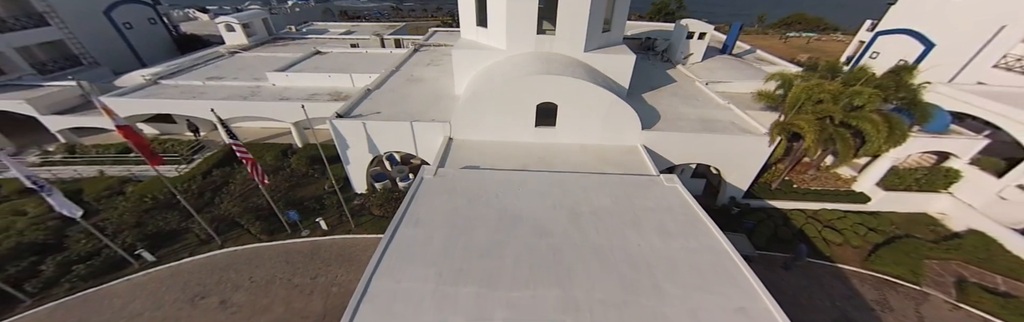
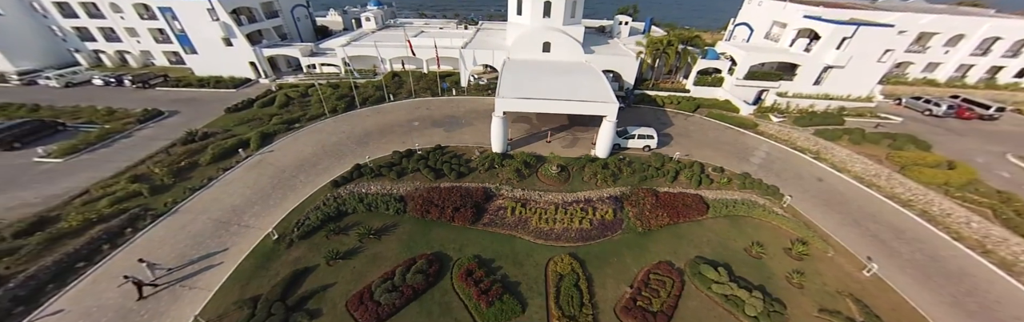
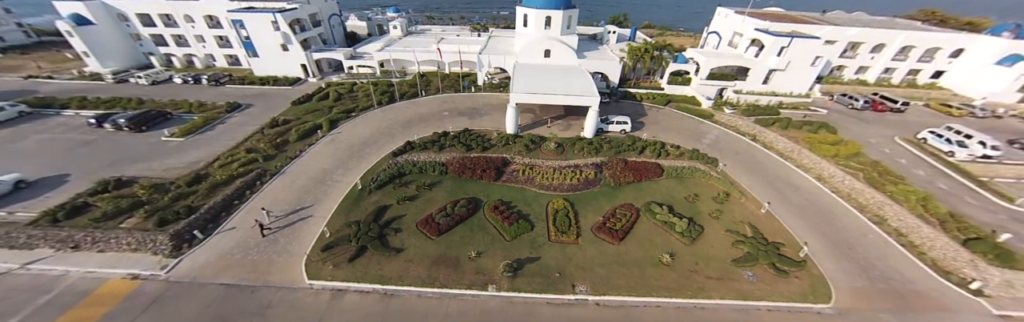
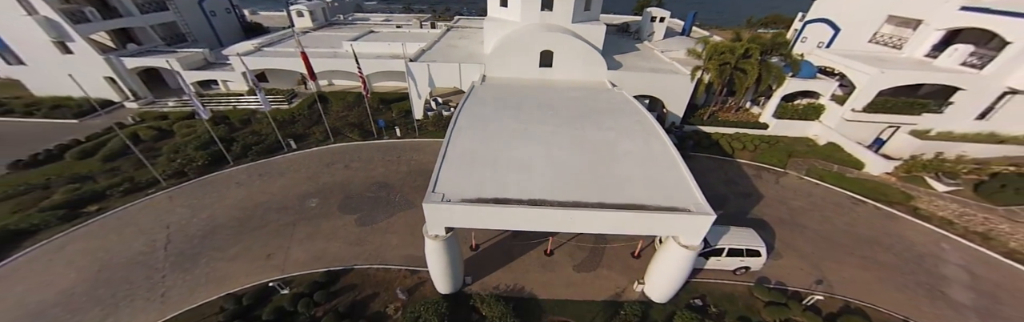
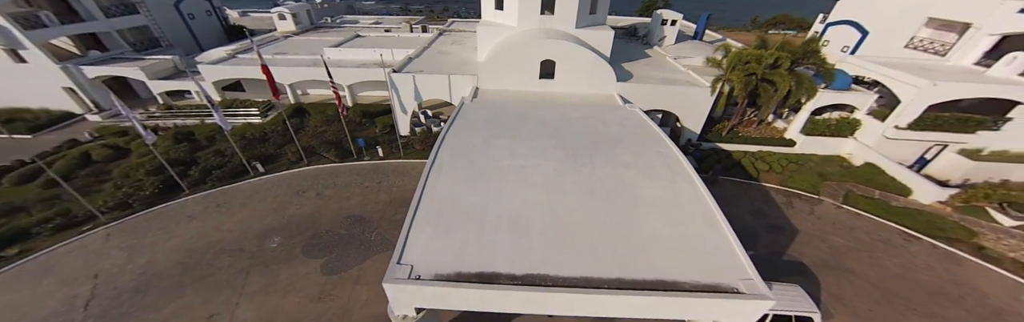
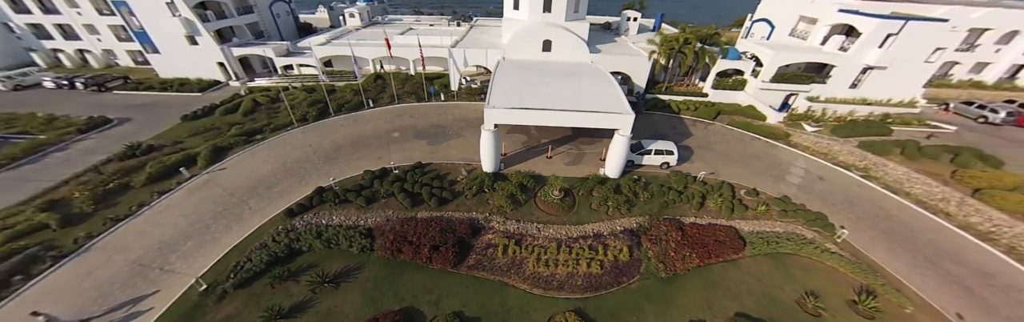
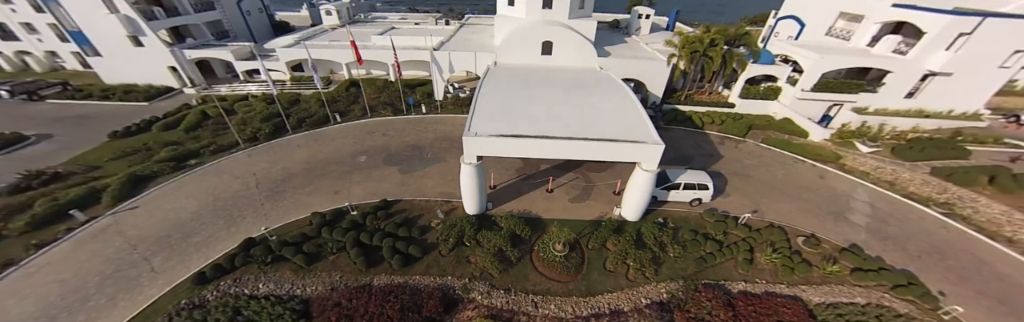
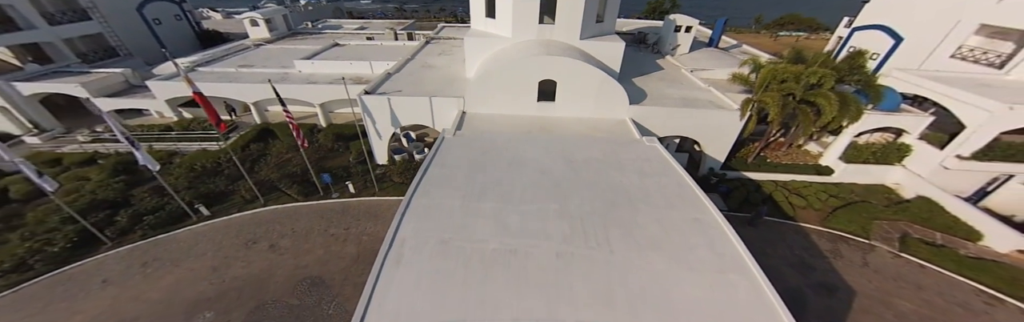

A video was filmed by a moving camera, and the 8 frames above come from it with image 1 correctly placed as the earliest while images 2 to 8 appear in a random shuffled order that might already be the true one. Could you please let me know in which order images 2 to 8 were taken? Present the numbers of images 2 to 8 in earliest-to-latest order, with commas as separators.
8, 5, 4, 7, 6, 2, 3
